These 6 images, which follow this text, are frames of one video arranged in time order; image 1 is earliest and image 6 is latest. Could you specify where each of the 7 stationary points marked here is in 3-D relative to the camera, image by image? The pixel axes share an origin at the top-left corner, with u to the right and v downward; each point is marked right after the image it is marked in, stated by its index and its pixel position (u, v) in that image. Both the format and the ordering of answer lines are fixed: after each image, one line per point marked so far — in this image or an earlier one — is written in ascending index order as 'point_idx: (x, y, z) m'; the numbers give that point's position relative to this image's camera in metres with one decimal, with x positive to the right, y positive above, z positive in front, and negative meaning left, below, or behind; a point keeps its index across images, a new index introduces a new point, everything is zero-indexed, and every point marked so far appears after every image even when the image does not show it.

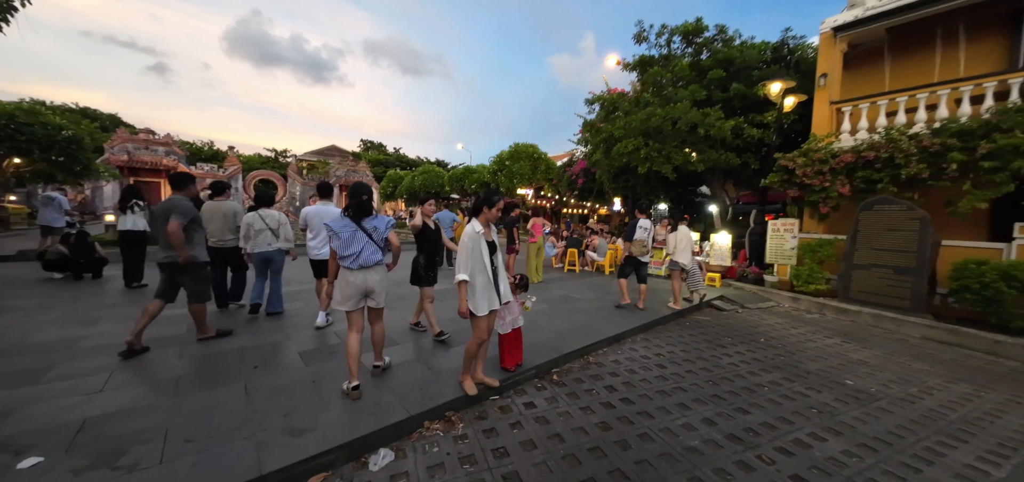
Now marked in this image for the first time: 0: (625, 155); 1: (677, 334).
0: (+2.5, +1.9, +7.4) m
1: (+2.2, -1.2, +4.4) m
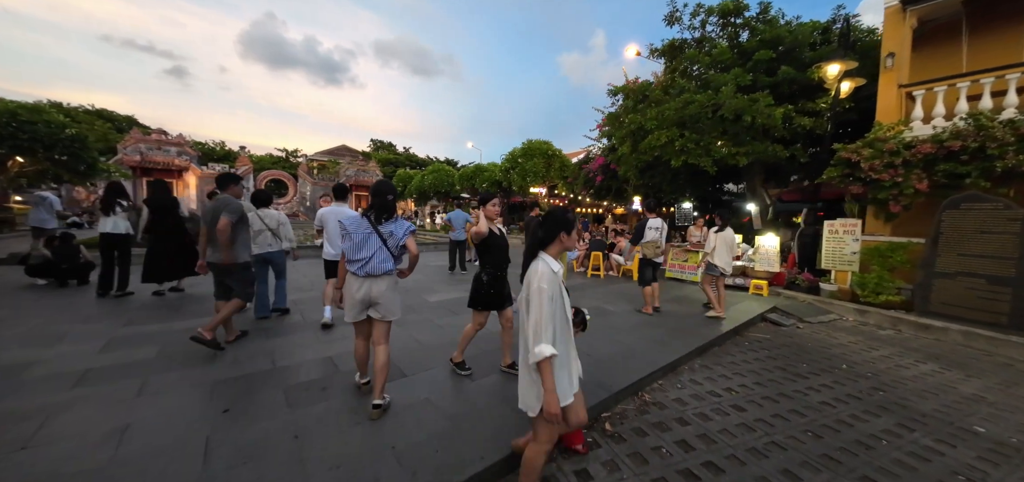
0: (+2.9, +1.9, +6.7) m
1: (+2.5, -1.3, +3.6) m
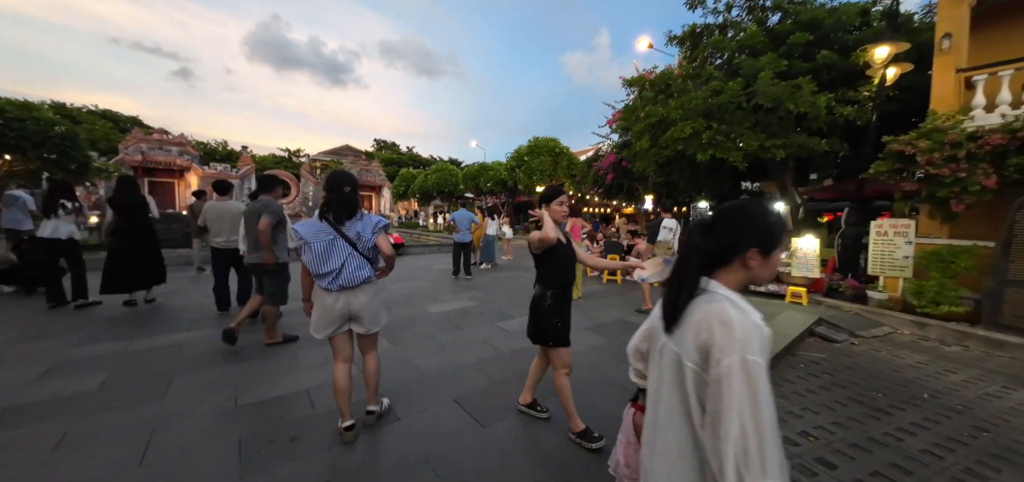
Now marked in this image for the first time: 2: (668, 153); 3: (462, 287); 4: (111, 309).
0: (+3.0, +1.8, +6.1) m
1: (+2.6, -1.3, +3.1) m
2: (+3.0, +1.7, +6.5) m
3: (-0.8, -0.7, +5.5) m
4: (-5.0, -0.8, +4.2) m
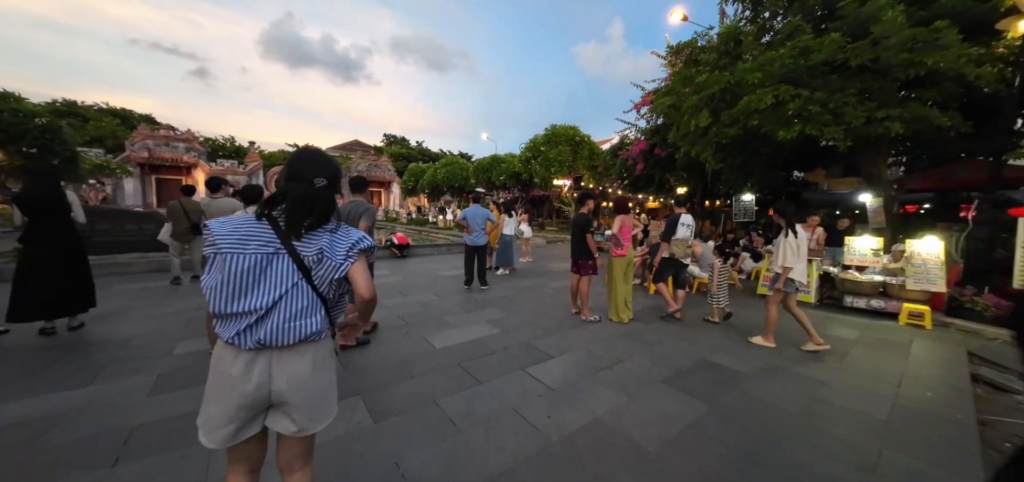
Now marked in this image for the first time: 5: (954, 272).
0: (+3.4, +1.8, +4.8) m
1: (+2.9, -1.4, +1.8) m
2: (+3.4, +1.7, +5.2) m
3: (-0.5, -0.8, +4.4) m
4: (-4.6, -0.9, +3.2) m
5: (+5.9, -0.4, +4.5) m
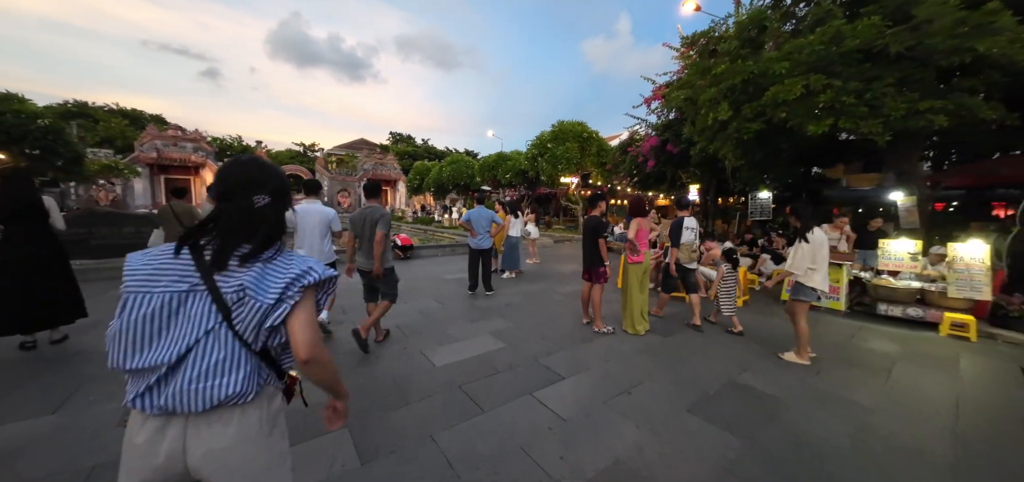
0: (+3.5, +1.7, +4.4) m
1: (+2.9, -1.5, +1.5) m
2: (+3.5, +1.6, +4.8) m
3: (-0.4, -0.9, +4.1) m
4: (-4.6, -1.0, +3.0) m
5: (+6.0, -0.4, +4.2) m
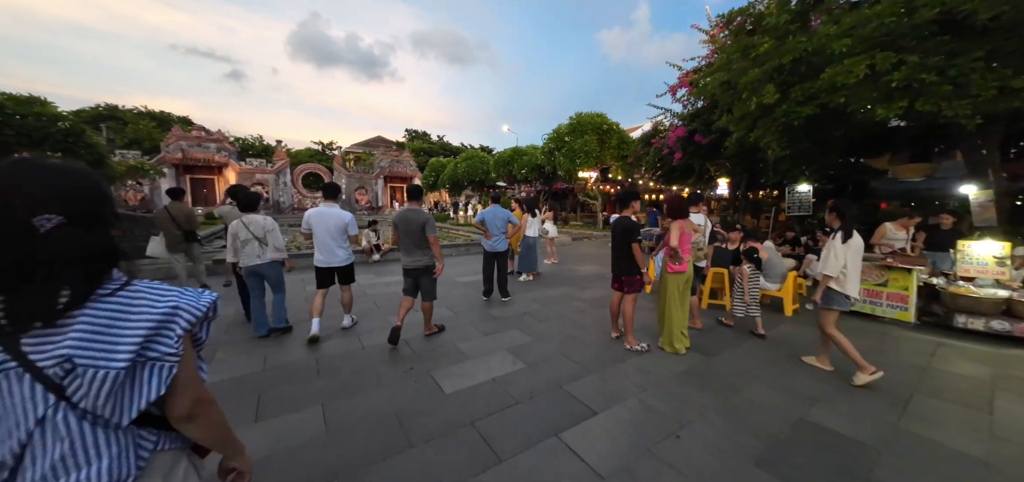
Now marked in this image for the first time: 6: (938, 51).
0: (+3.7, +1.7, +3.8) m
1: (+3.0, -1.5, +1.0) m
2: (+3.7, +1.6, +4.2) m
3: (-0.2, -0.9, +3.7) m
4: (-4.4, -1.1, +2.8) m
5: (+6.2, -0.4, +3.5) m
6: (+4.5, +2.0, +3.5) m
